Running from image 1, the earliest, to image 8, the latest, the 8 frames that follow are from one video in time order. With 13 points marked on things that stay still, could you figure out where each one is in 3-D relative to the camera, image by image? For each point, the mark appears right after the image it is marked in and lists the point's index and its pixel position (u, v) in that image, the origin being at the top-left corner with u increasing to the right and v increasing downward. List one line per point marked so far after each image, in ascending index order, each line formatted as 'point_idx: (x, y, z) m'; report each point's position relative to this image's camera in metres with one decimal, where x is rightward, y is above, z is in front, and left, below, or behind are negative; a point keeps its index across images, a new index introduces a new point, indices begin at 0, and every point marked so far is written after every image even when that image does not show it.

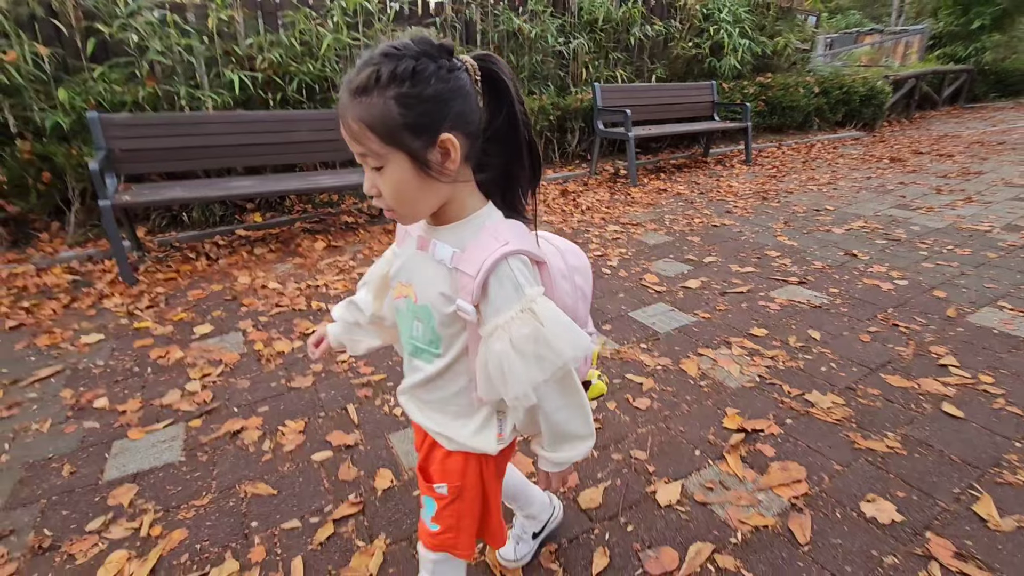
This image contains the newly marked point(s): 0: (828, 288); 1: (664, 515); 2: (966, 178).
0: (+2.1, 0.0, +3.4) m
1: (+0.5, -0.8, +1.8) m
2: (+5.7, +1.4, +6.4) m
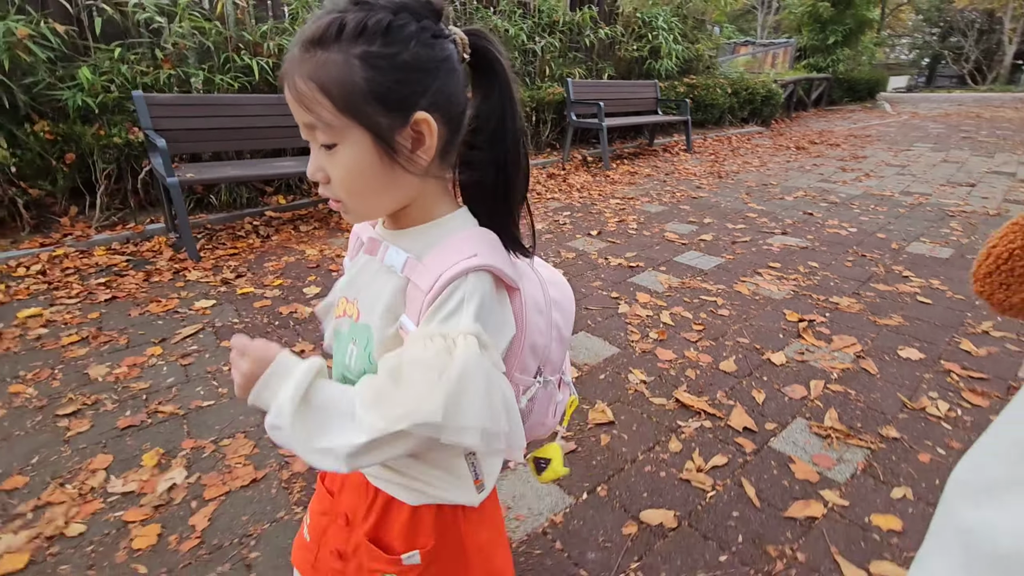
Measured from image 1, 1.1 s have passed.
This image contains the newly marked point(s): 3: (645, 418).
0: (+2.6, +0.5, +4.5) m
1: (+1.4, -0.4, +2.6) m
2: (+5.5, +2.0, +8.0) m
3: (+0.6, -0.6, +2.2) m
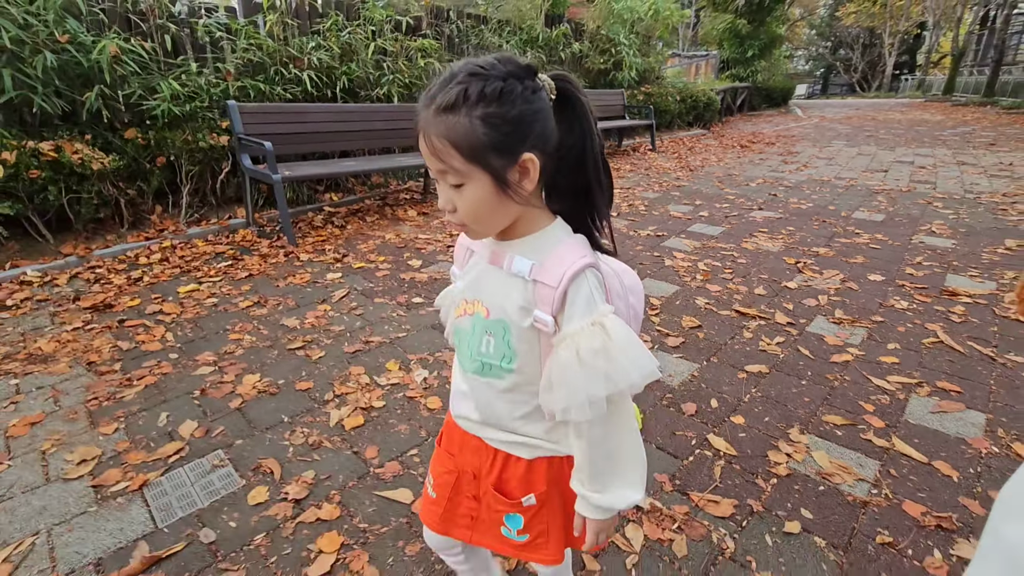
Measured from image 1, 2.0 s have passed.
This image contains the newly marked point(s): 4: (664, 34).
0: (+3.0, +0.9, +5.7) m
1: (+2.1, 0.0, +3.6) m
2: (+5.3, +2.5, +9.6) m
3: (+1.3, -0.2, +3.2) m
4: (+3.8, +6.4, +12.8) m
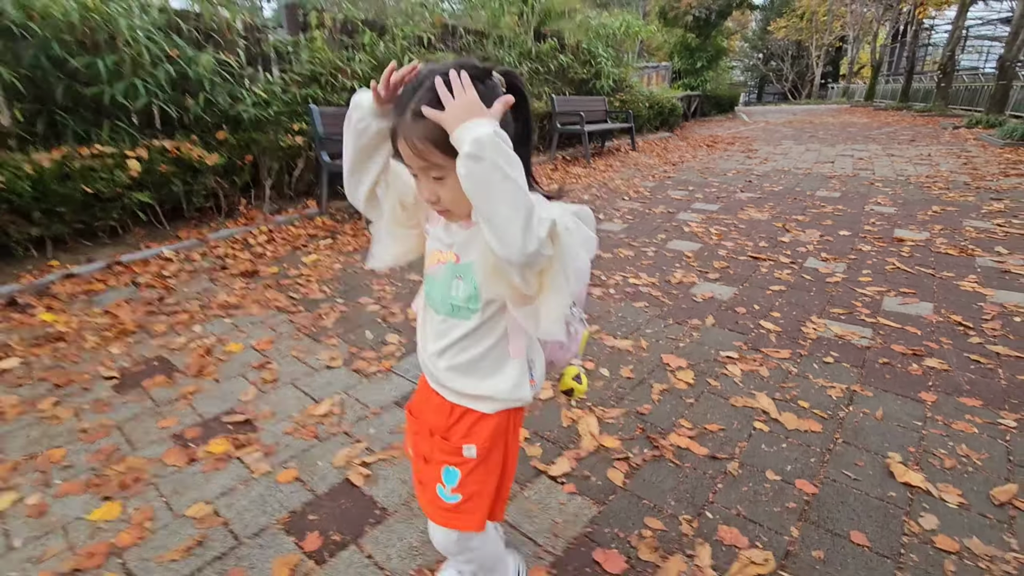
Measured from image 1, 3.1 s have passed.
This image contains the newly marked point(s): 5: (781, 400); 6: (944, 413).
0: (+3.4, +1.3, +7.0) m
1: (+2.6, +0.4, +4.8) m
2: (+5.3, +3.0, +11.1) m
3: (+1.9, +0.2, +4.3) m
4: (+3.3, +6.7, +14.2) m
5: (+1.3, -0.6, +2.5) m
6: (+2.0, -0.6, +2.4) m
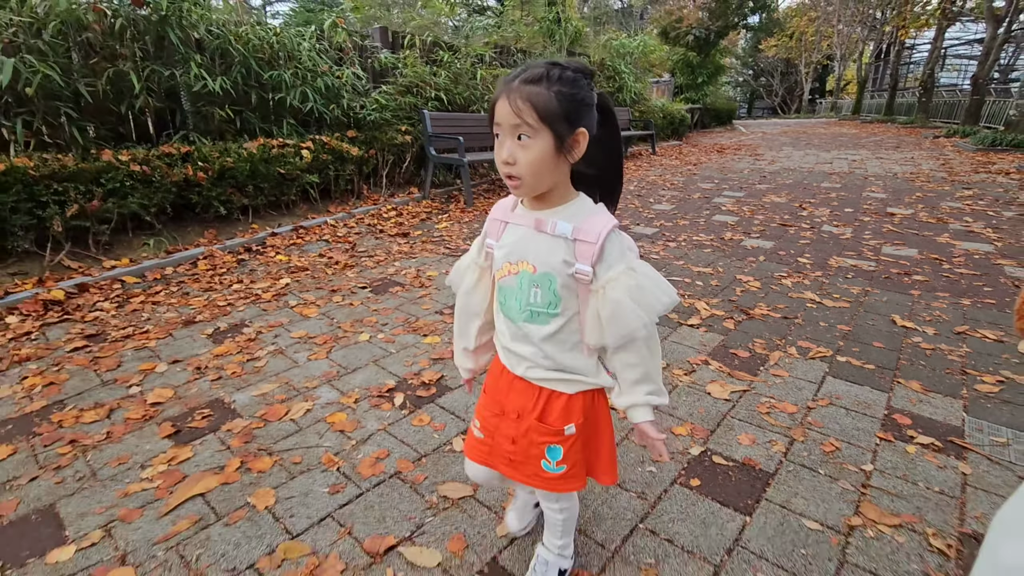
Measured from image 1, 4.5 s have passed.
0: (+4.3, +1.7, +8.4) m
1: (+3.6, +0.9, +6.2) m
2: (+6.1, +3.3, +12.6) m
3: (+2.9, +0.7, +5.7) m
4: (+4.1, +6.9, +15.7) m
5: (+2.4, 0.0, +3.9) m
6: (+3.1, -0.1, +3.8) m
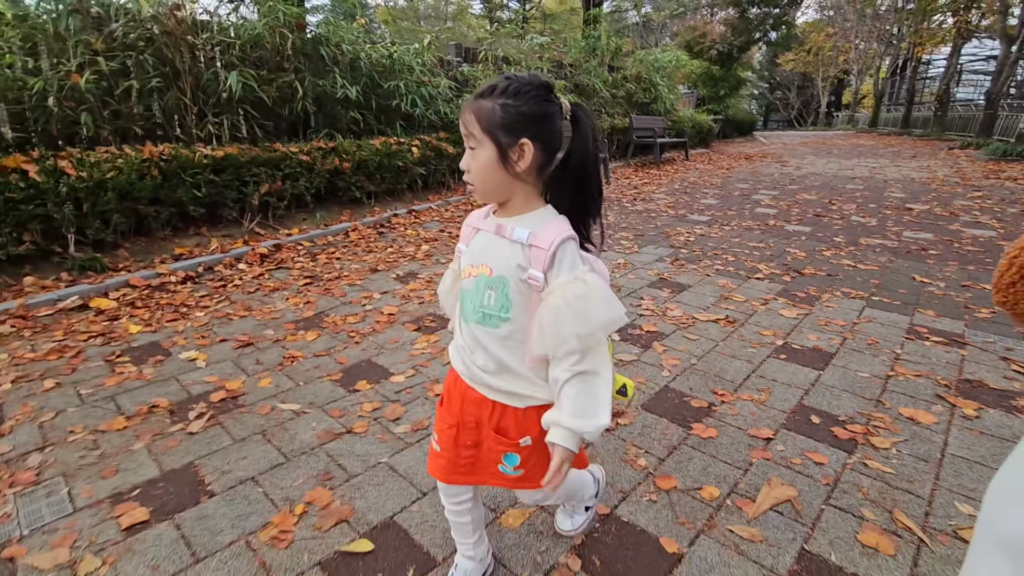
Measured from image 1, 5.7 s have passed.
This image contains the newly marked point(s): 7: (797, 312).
0: (+5.4, +1.9, +9.4) m
1: (+4.6, +1.1, +7.2) m
2: (+7.3, +3.4, +13.6) m
3: (+3.9, +0.9, +6.7) m
4: (+5.4, +7.0, +16.8) m
5: (+3.3, +0.3, +4.9) m
6: (+4.0, +0.2, +4.8) m
7: (+2.1, -0.2, +3.7) m
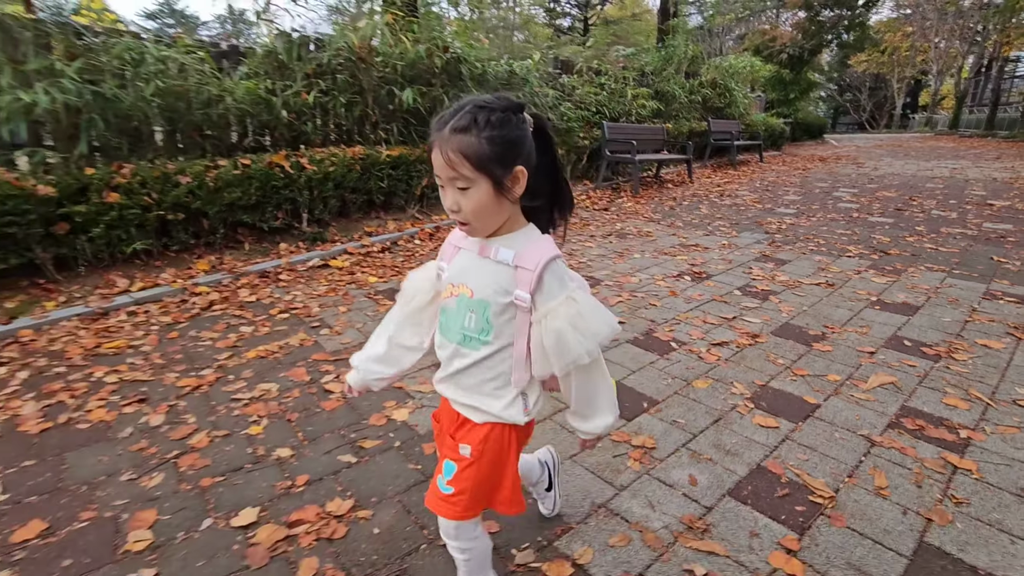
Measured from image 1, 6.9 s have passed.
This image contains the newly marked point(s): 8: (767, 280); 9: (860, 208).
0: (+7.2, +2.0, +9.9) m
1: (+6.2, +1.3, +7.8) m
2: (+9.5, +3.4, +13.9) m
3: (+5.5, +1.1, +7.4) m
4: (+8.0, +7.0, +17.3) m
5: (+4.7, +0.5, +5.6) m
6: (+5.4, +0.4, +5.4) m
7: (+3.3, +0.1, +4.5) m
8: (+2.3, +0.1, +4.6) m
9: (+5.2, +1.2, +7.7) m
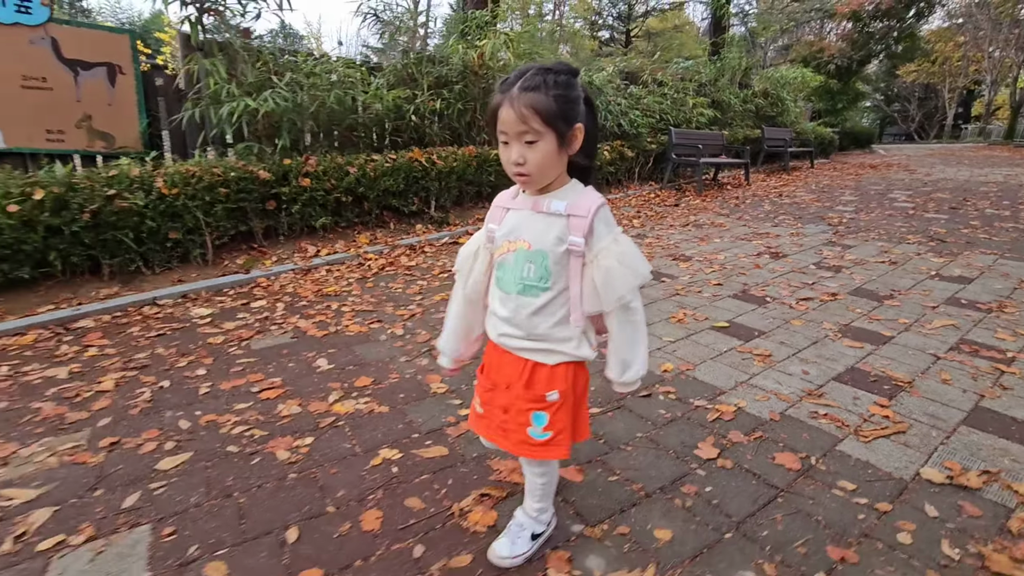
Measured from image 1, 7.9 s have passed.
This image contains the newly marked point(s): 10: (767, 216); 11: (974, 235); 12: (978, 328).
0: (+8.7, +2.0, +10.5) m
1: (+7.6, +1.4, +8.4) m
2: (+11.3, +3.3, +14.3) m
3: (+6.8, +1.2, +8.0) m
4: (+10.1, +6.9, +17.9) m
5: (+5.9, +0.6, +6.2) m
6: (+6.5, +0.6, +6.0) m
7: (+4.4, +0.3, +5.2) m
8: (+3.4, +0.3, +5.3) m
9: (+6.5, +1.3, +8.3) m
10: (+3.9, +1.1, +7.7) m
11: (+5.6, +0.6, +6.3) m
12: (+3.3, -0.3, +3.6) m
